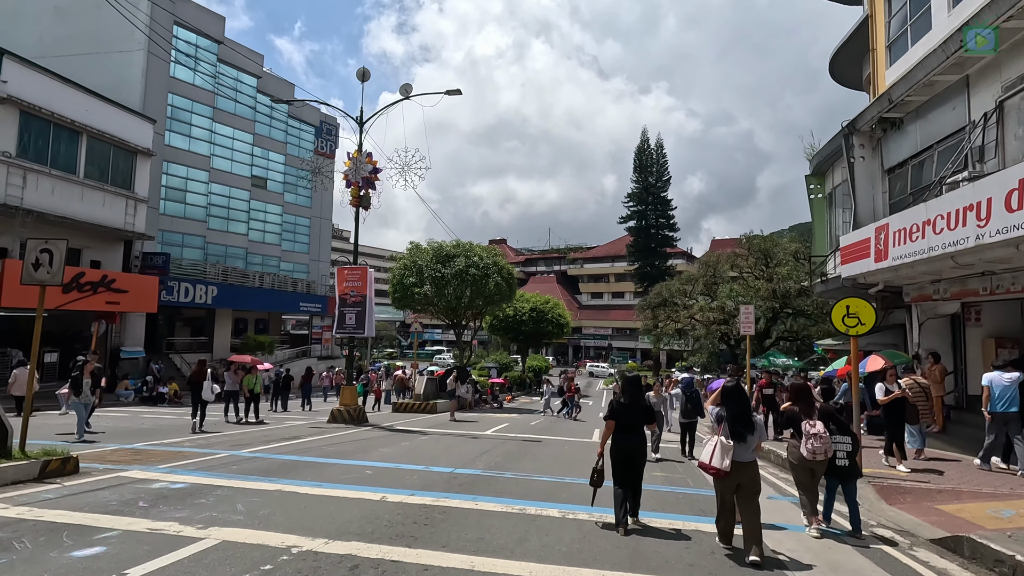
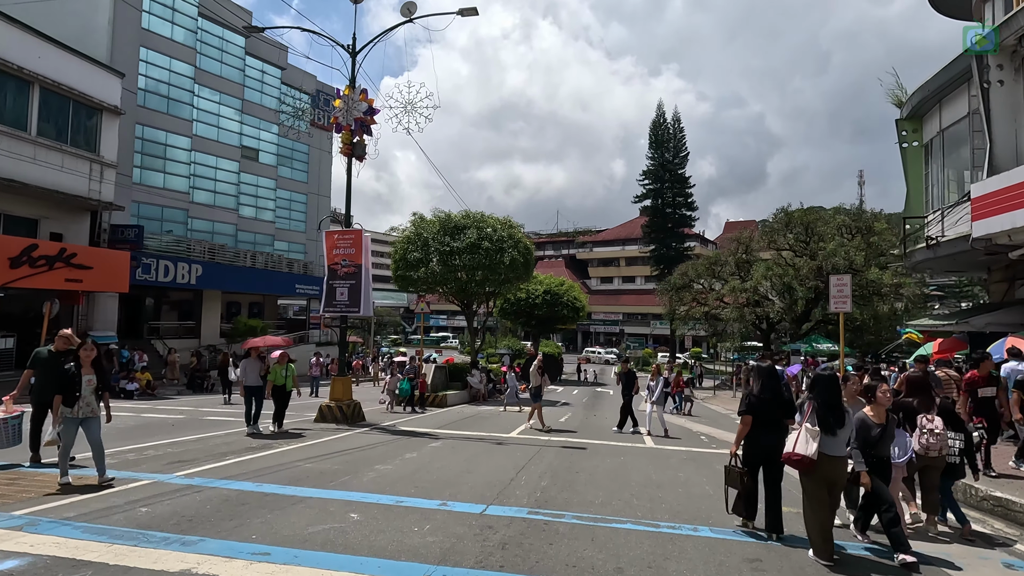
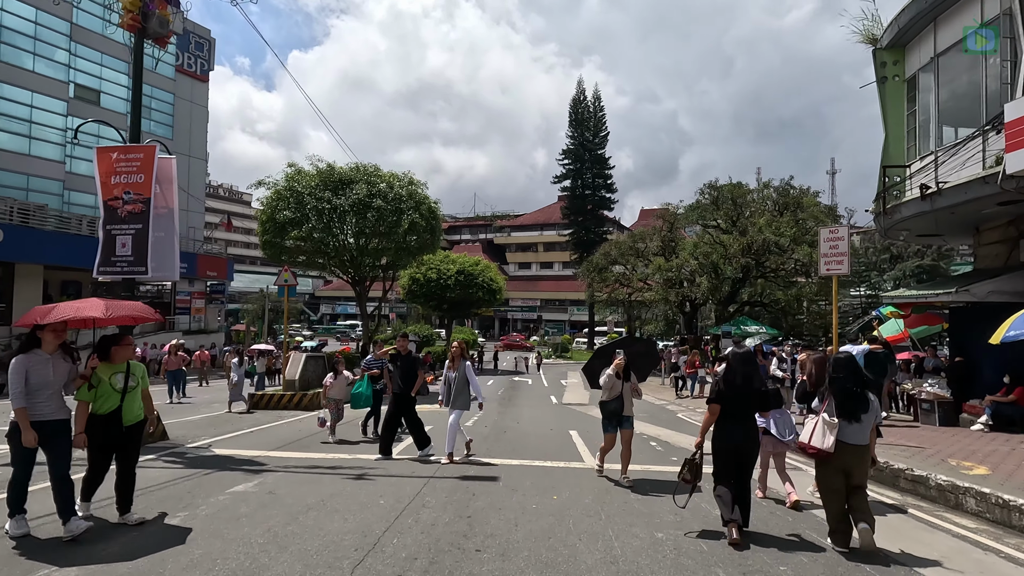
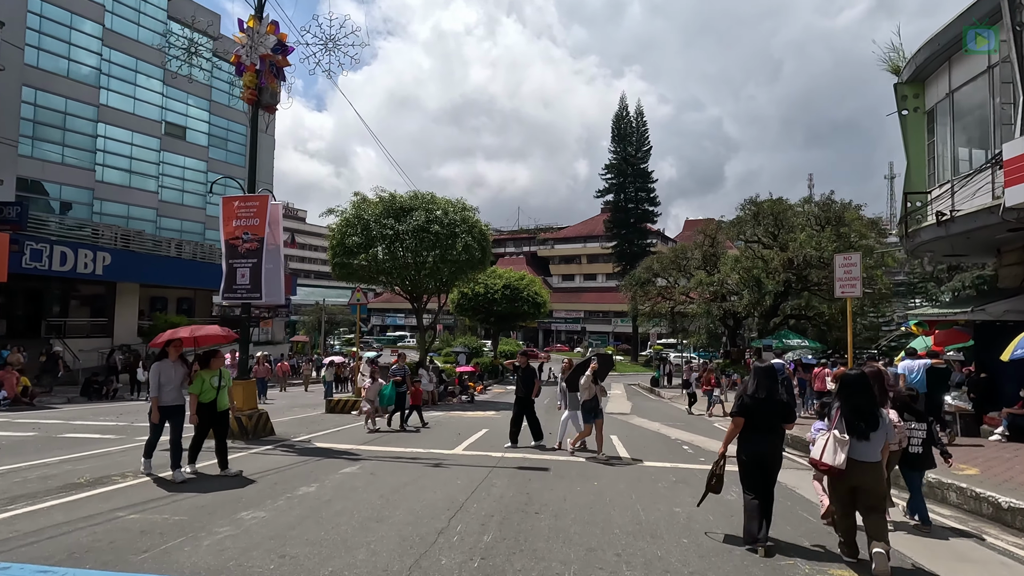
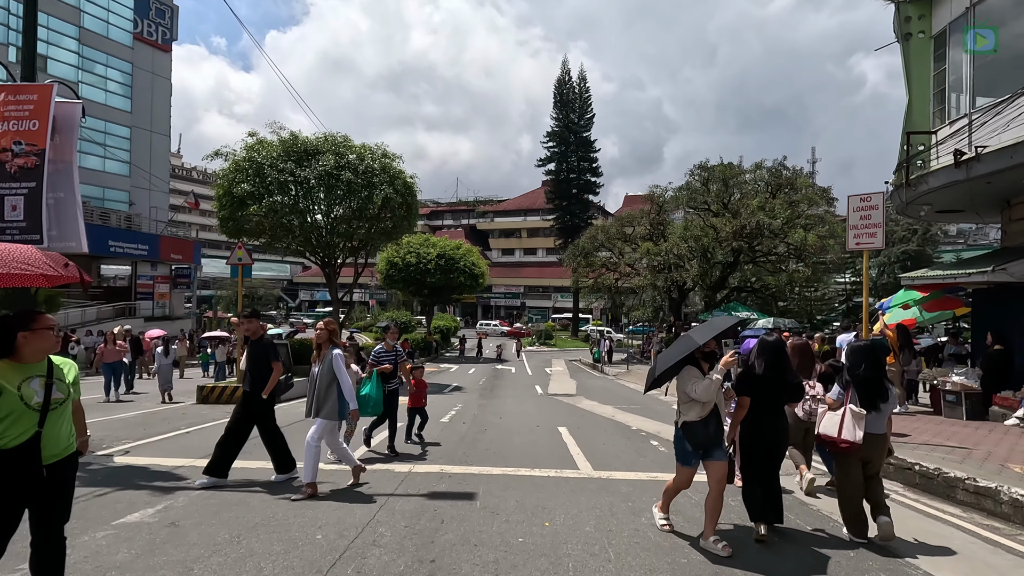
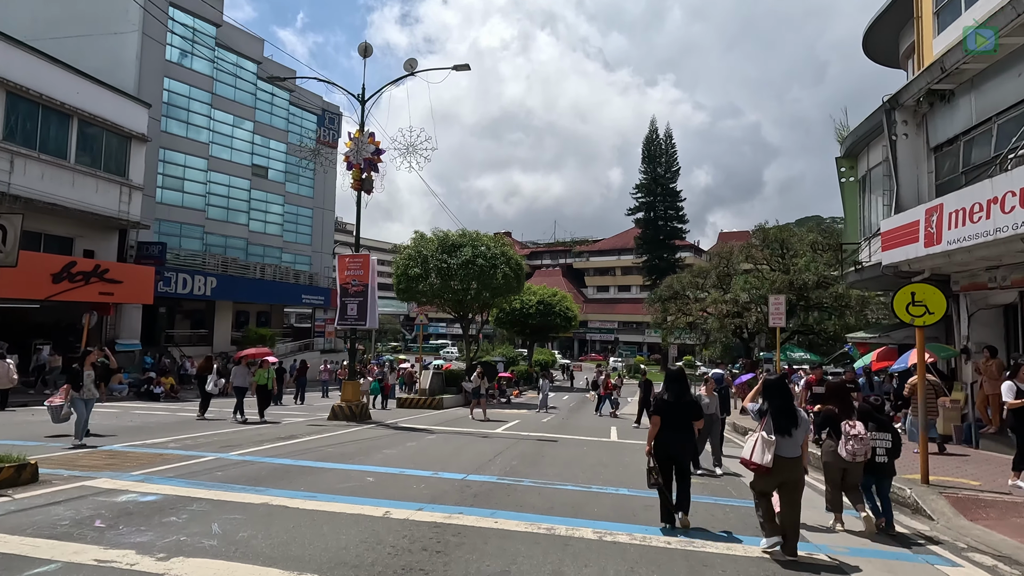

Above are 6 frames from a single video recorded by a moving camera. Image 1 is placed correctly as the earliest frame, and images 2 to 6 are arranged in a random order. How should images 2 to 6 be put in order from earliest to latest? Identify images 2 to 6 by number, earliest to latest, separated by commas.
6, 2, 4, 3, 5
